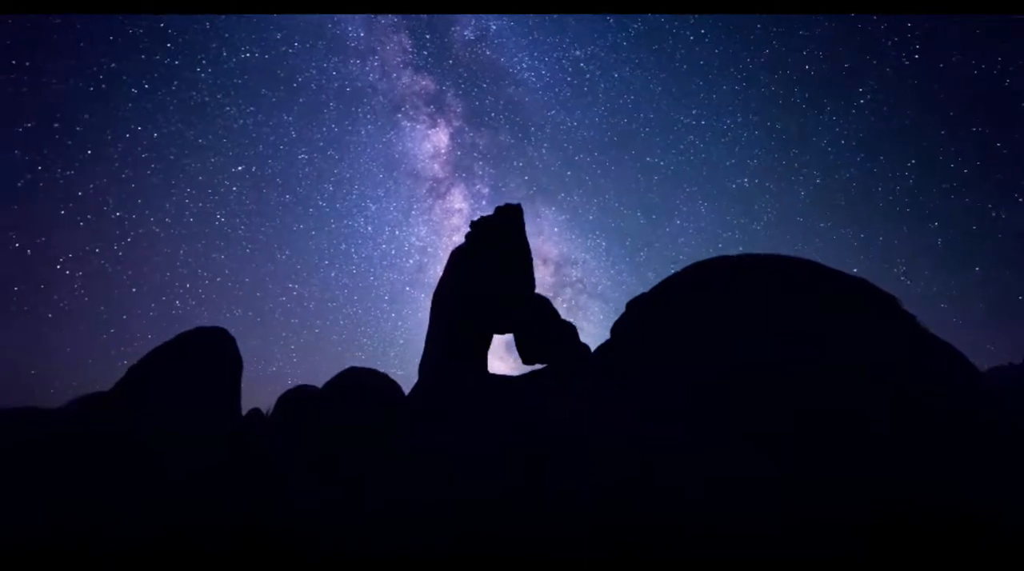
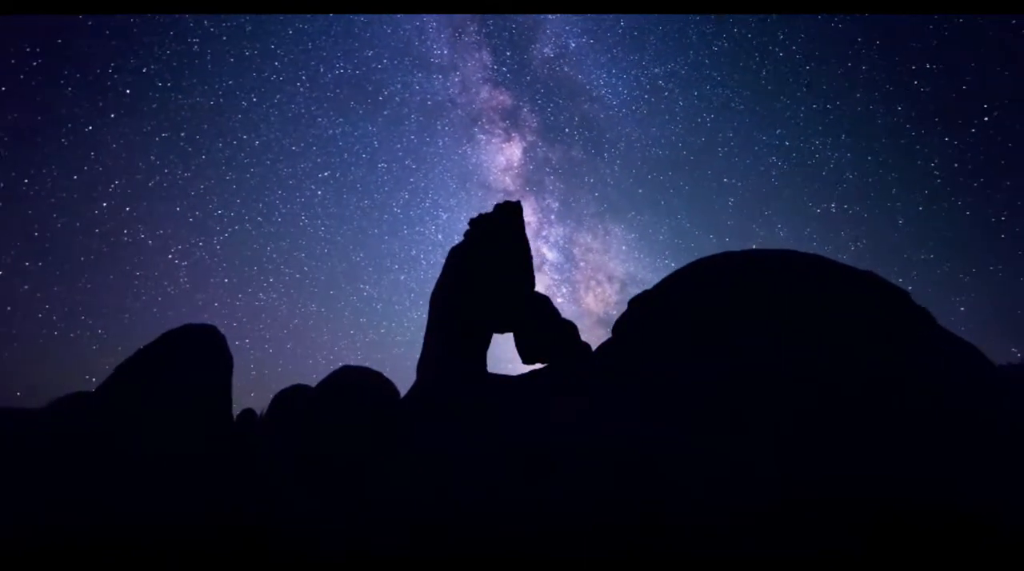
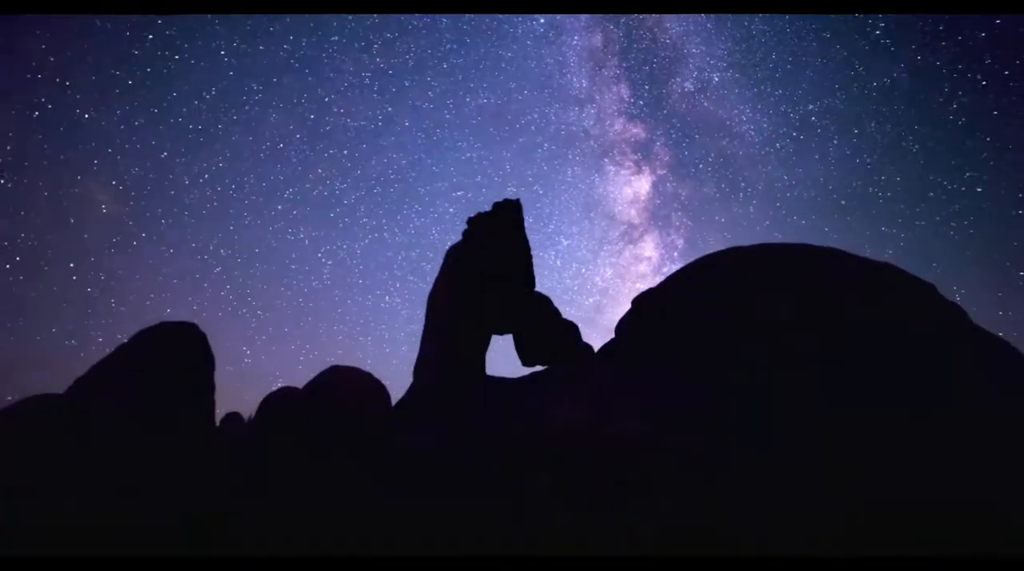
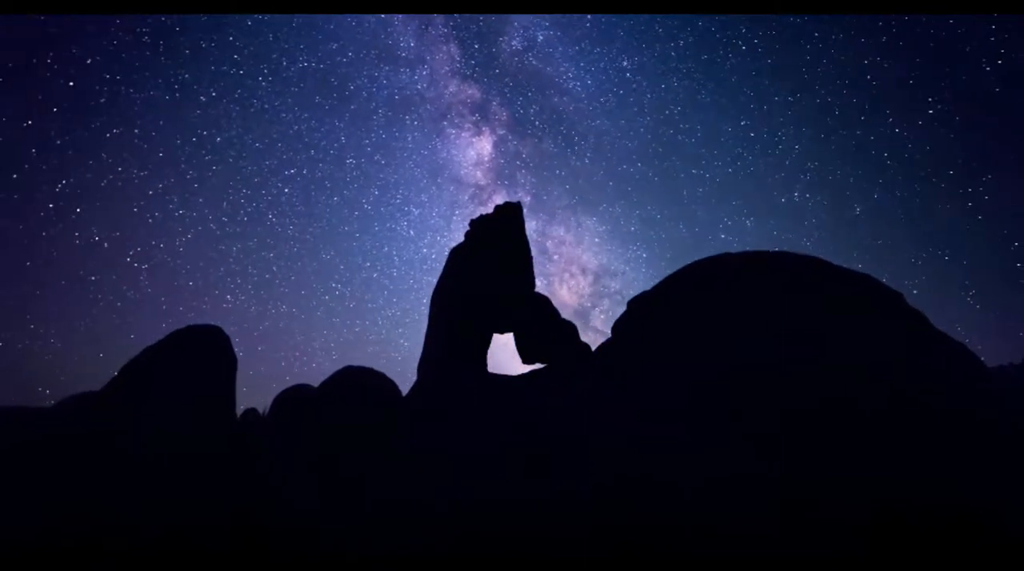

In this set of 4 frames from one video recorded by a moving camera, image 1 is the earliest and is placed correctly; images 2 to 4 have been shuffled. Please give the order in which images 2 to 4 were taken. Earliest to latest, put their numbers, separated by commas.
4, 2, 3
